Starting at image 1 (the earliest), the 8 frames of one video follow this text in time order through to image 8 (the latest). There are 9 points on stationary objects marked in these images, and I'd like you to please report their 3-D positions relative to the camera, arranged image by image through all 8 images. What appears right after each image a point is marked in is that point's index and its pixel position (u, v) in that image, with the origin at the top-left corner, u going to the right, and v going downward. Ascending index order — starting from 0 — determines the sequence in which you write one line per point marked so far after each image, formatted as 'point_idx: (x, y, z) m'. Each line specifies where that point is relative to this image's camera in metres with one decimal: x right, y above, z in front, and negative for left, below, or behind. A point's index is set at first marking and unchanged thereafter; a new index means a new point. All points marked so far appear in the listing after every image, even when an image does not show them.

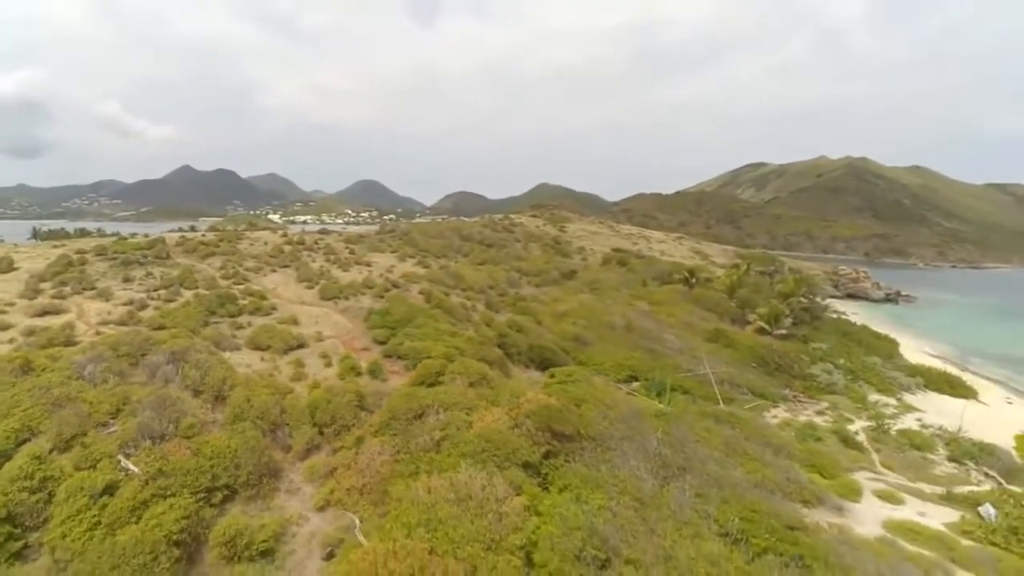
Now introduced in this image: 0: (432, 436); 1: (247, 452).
0: (-2.0, -3.8, +12.8) m
1: (-6.1, -3.8, +11.8) m
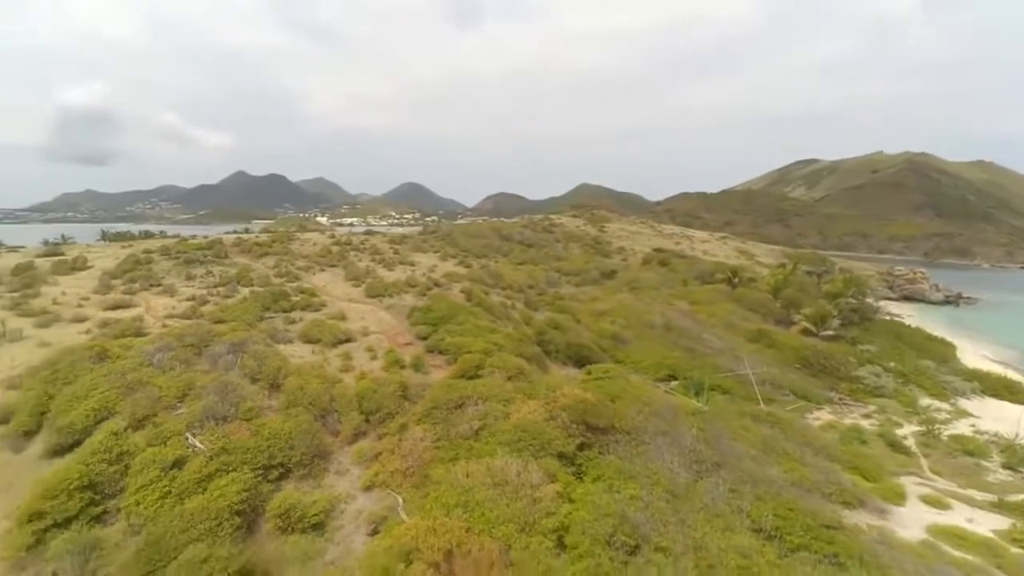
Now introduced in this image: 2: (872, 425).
0: (-1.0, -3.7, +13.4) m
1: (-5.3, -3.7, +12.7) m
2: (+14.3, -5.4, +20.1) m
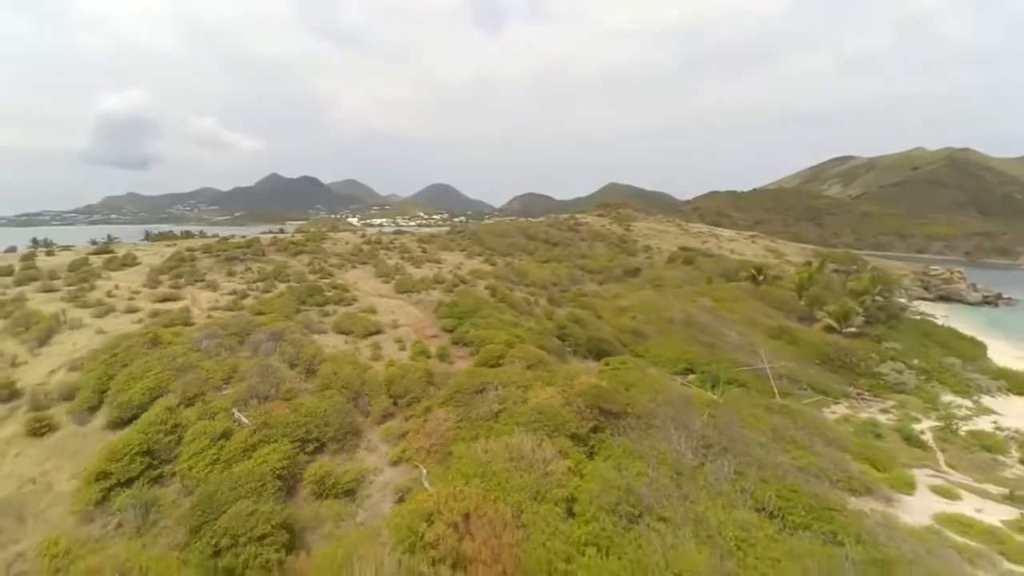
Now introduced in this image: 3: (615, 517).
0: (-0.6, -3.5, +14.3) m
1: (-4.8, -3.4, +13.8) m
2: (+15.1, -5.2, +20.2) m
3: (+2.0, -4.4, +9.7) m
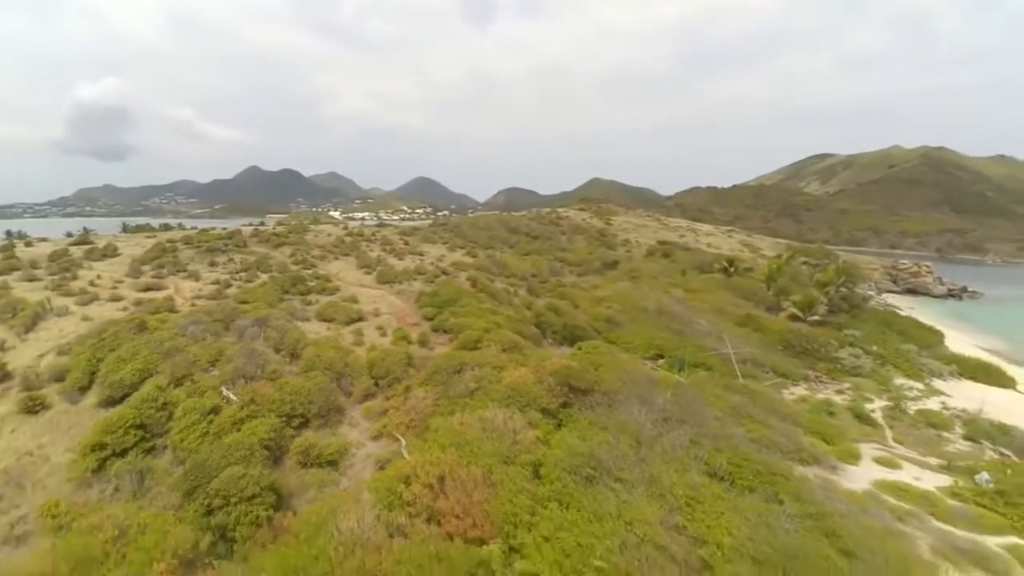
0: (-1.3, -3.0, +15.1) m
1: (-5.6, -3.0, +14.6) m
2: (+14.2, -4.7, +21.6) m
3: (+1.4, -4.0, +10.7) m
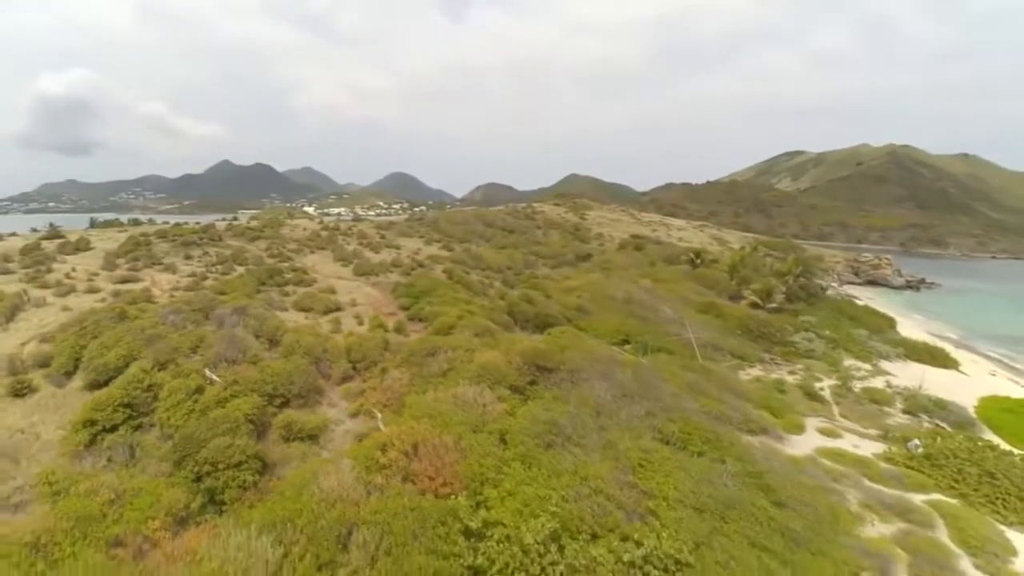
0: (-2.2, -2.6, +16.1) m
1: (-6.5, -2.6, +15.3) m
2: (+13.0, -4.1, +23.2) m
3: (+0.6, -3.6, +11.7) m
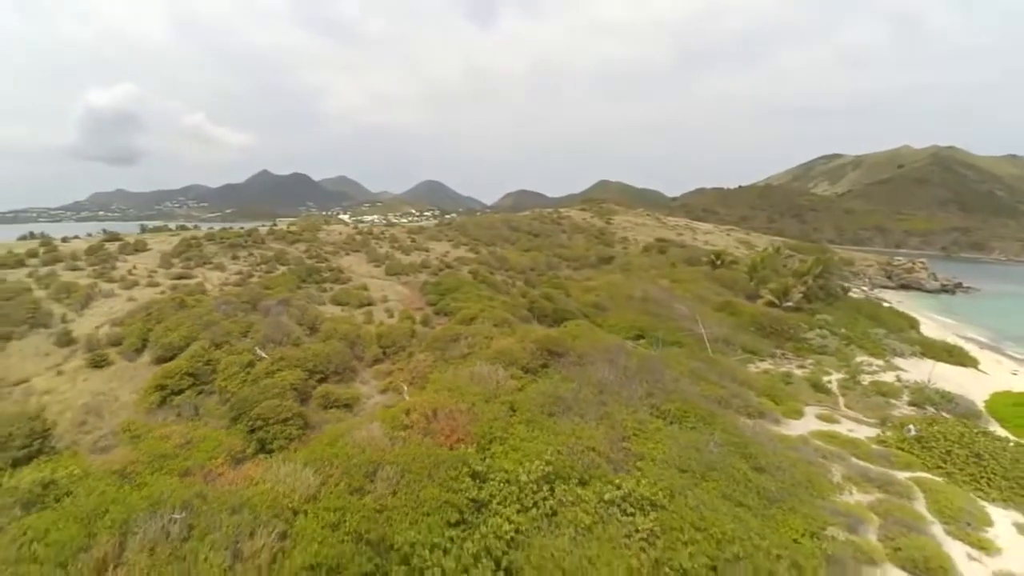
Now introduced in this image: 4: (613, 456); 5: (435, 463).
0: (-1.8, -2.3, +17.8) m
1: (-6.1, -2.3, +17.2) m
2: (+13.8, -3.9, +24.0) m
3: (+0.8, -3.2, +13.2) m
4: (+2.3, -3.8, +11.4) m
5: (-1.6, -3.6, +10.4) m
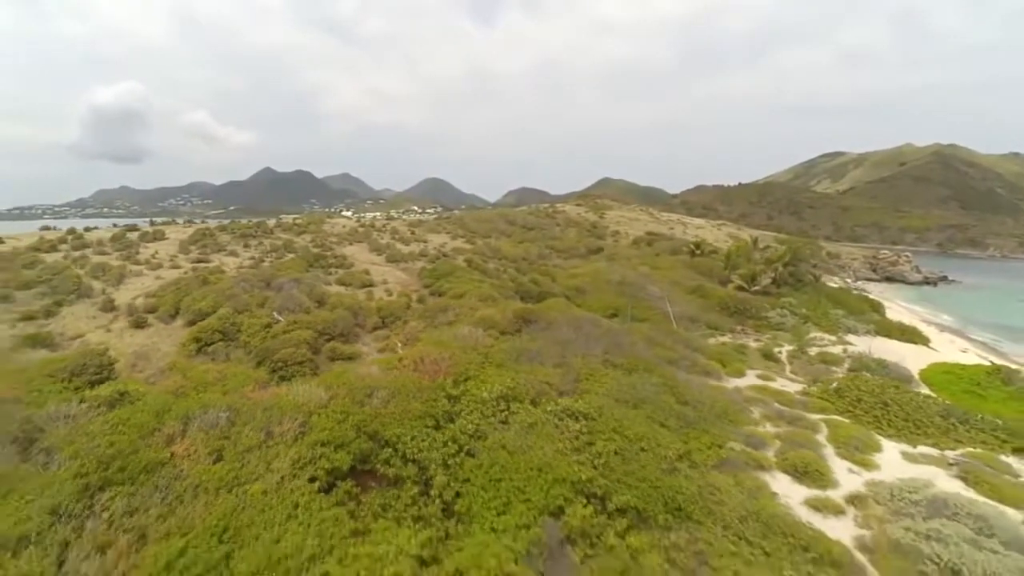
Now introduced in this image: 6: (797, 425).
0: (-2.6, -1.3, +20.6) m
1: (-6.9, -1.2, +20.1) m
2: (+13.0, -3.0, +26.7) m
3: (-0.1, -2.3, +16.0) m
4: (+1.4, -2.8, +14.2) m
5: (-2.5, -2.6, +13.2) m
6: (+9.0, -4.4, +16.0) m
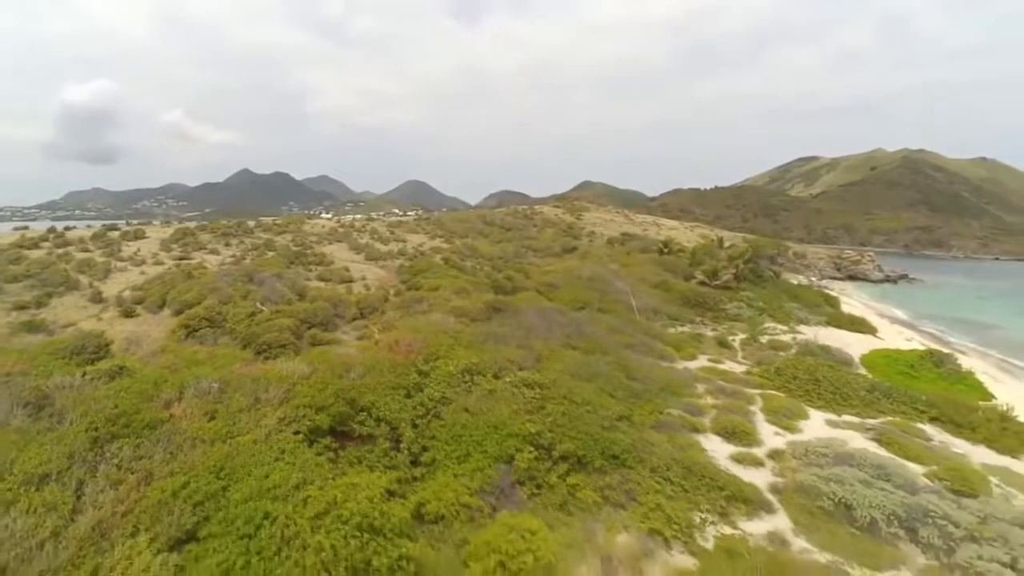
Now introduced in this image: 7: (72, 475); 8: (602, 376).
0: (-3.9, -0.9, +22.0) m
1: (-8.2, -0.9, +21.4) m
2: (+11.5, -2.5, +28.7) m
3: (-1.2, -1.8, +17.6) m
4: (+0.3, -2.4, +15.8) m
5: (-3.5, -2.2, +14.7) m
6: (+7.9, -3.9, +17.9) m
7: (-8.0, -3.4, +9.2) m
8: (+2.9, -2.8, +16.3) m
